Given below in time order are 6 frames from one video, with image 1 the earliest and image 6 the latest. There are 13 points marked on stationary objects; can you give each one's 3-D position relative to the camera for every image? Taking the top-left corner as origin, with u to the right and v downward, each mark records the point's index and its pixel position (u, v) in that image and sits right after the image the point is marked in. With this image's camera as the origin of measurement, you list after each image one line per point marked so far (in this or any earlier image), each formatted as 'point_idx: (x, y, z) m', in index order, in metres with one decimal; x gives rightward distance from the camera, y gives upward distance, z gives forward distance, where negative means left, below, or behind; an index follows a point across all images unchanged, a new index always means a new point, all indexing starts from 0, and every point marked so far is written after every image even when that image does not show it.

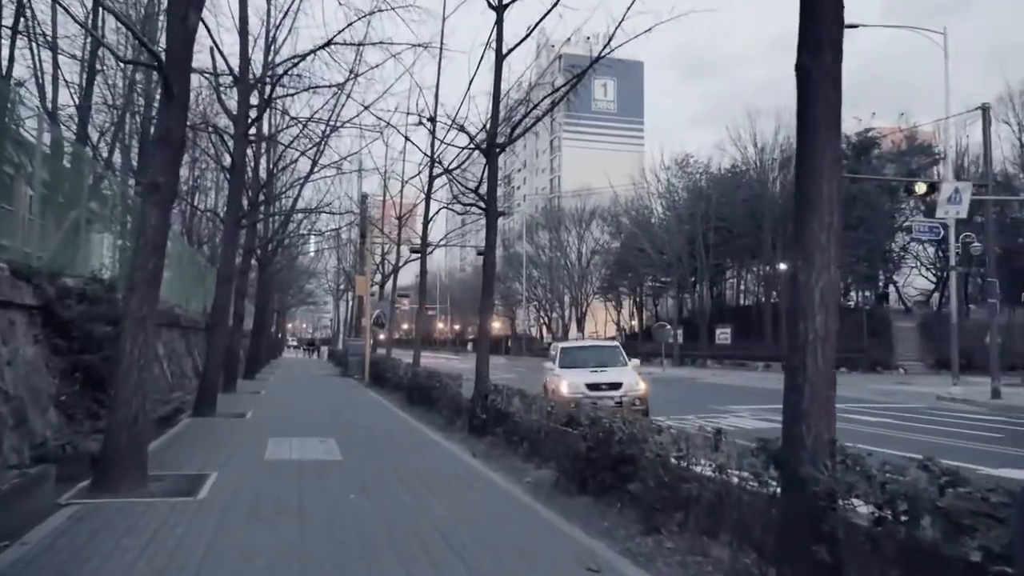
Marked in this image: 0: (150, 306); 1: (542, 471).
0: (-4.3, -0.2, +9.3) m
1: (+0.4, -2.6, +11.0) m
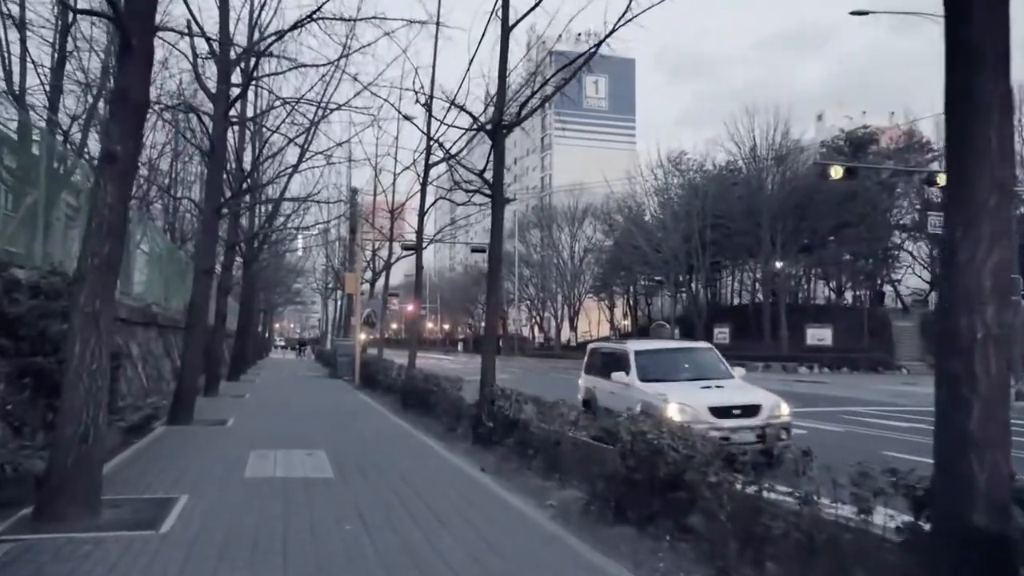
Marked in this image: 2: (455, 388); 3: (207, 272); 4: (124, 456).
0: (-4.1, -0.1, +7.8) m
1: (+0.7, -2.5, +9.6) m
2: (-1.2, -2.2, +17.1) m
3: (-6.3, +0.3, +16.0) m
4: (-5.9, -2.6, +11.7) m
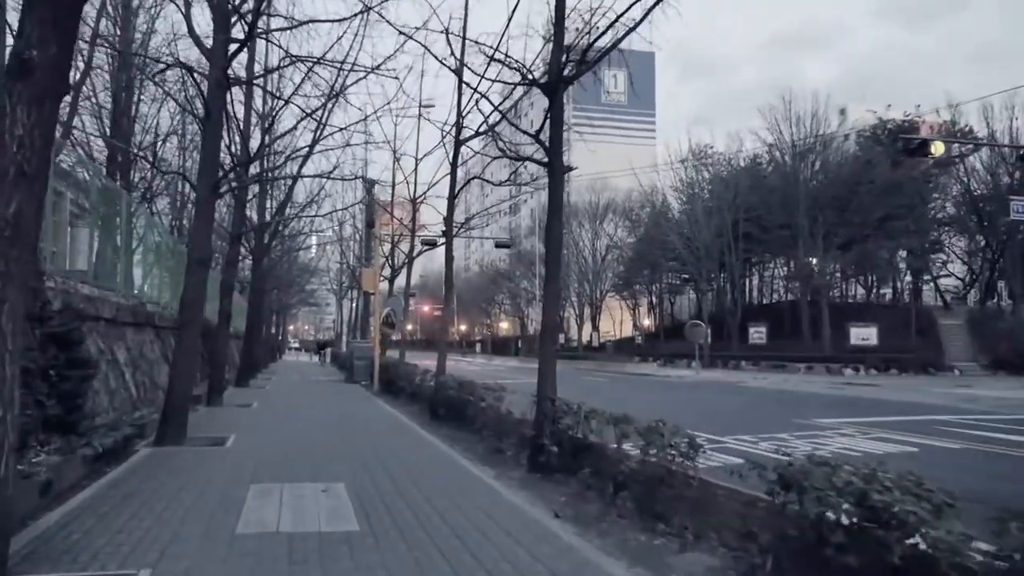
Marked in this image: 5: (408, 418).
0: (-3.3, 0.0, +5.1) m
1: (+1.5, -2.4, +6.8) m
2: (-0.2, -2.1, +14.4) m
3: (-5.4, +0.5, +13.3) m
4: (-5.0, -2.4, +9.0) m
5: (-2.7, -3.4, +20.0) m
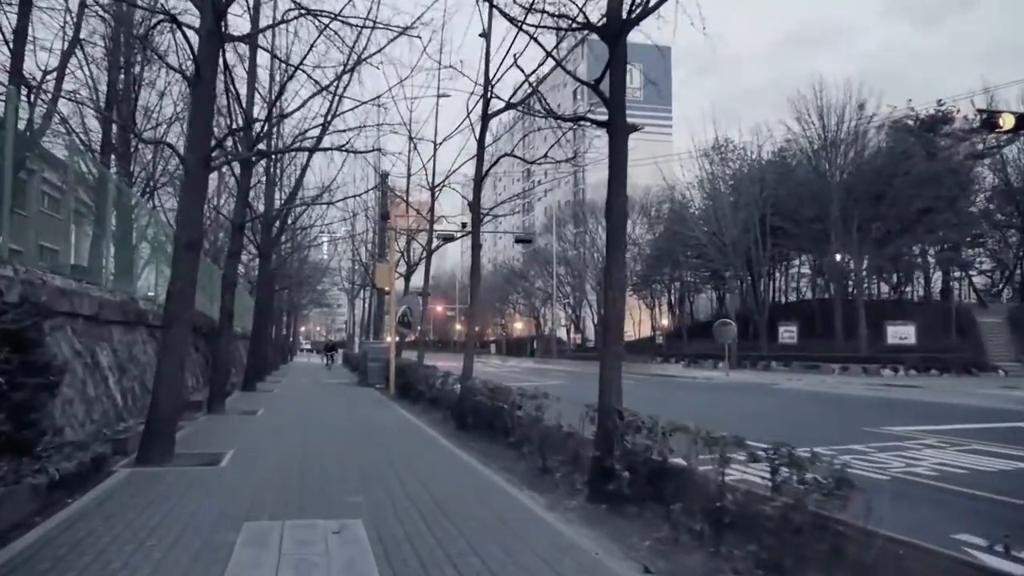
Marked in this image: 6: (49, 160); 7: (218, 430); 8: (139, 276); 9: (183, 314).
0: (-2.7, +0.2, +3.1) m
1: (+2.1, -2.2, +4.7) m
2: (+0.5, -1.9, +12.3) m
3: (-4.7, +0.6, +11.3) m
4: (-4.4, -2.3, +7.0) m
5: (-1.9, -3.2, +17.9) m
6: (-7.3, +2.0, +12.1) m
7: (-6.3, -3.0, +16.6) m
8: (-9.0, +0.3, +18.5) m
9: (-4.8, -0.4, +11.2) m
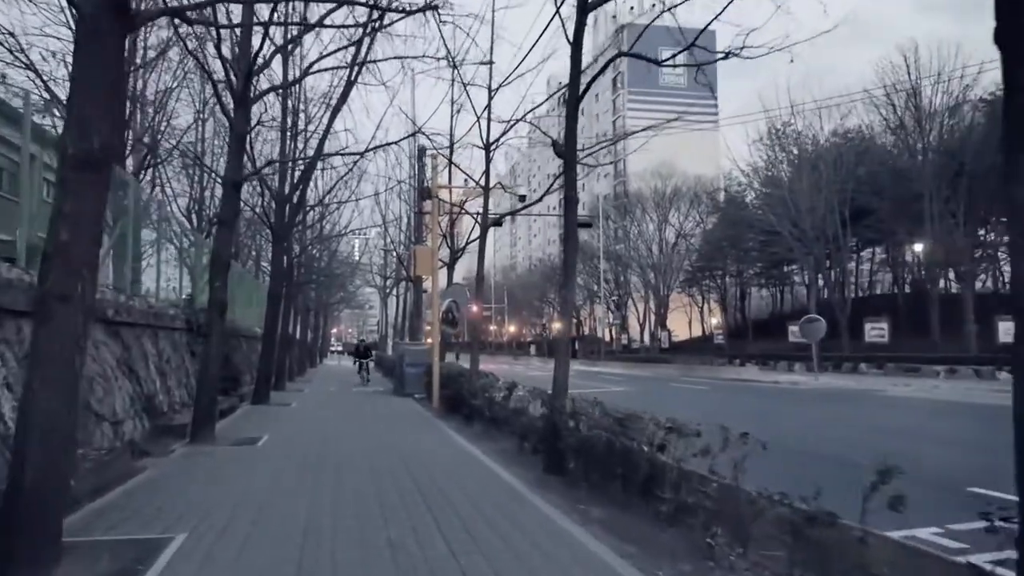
0: (-1.6, +0.6, -2.2) m
1: (+3.3, -1.8, -0.8) m
2: (+1.9, -1.5, +6.9) m
3: (-3.3, +1.0, +6.1) m
4: (-3.1, -1.9, +1.8) m
5: (-0.2, -2.9, +12.6) m
6: (-5.9, +2.3, +7.0) m
7: (-4.6, -2.7, +11.4) m
8: (-7.3, +0.6, +13.5) m
9: (-3.4, 0.0, +6.0) m
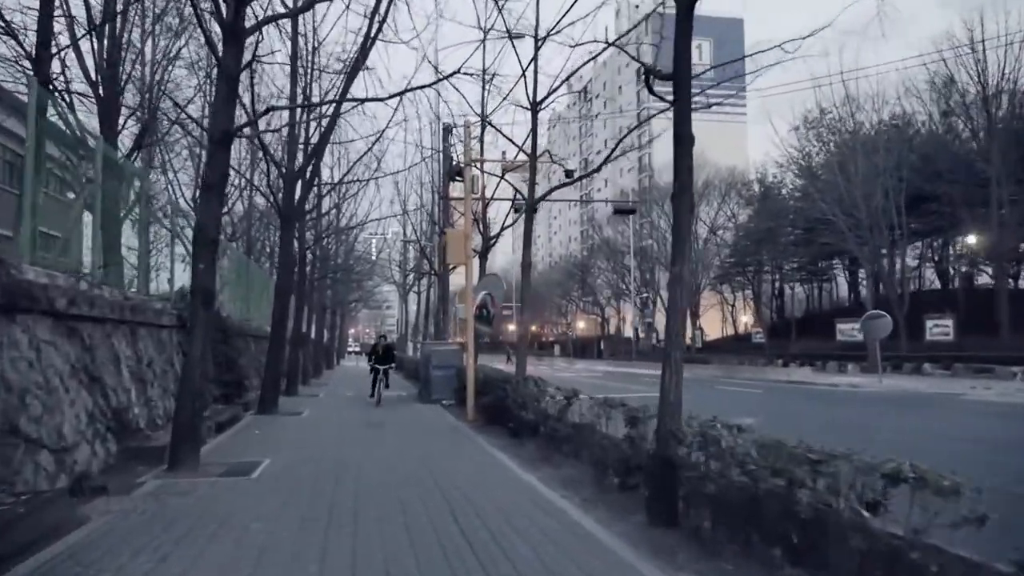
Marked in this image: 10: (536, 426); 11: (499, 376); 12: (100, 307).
0: (-1.0, +0.8, -5.4) m
1: (+3.9, -1.5, -4.0) m
2: (+2.8, -1.3, +3.7) m
3: (-2.5, +1.2, +3.0) m
4: (-2.4, -1.7, -1.3) m
5: (+0.7, -2.6, +9.4) m
6: (-5.1, +2.6, +4.0) m
7: (-3.7, -2.5, +8.4) m
8: (-6.3, +0.8, +10.5) m
9: (-2.6, +0.2, +2.9) m
10: (+0.3, -2.4, +13.7) m
11: (-0.4, -2.0, +18.1) m
12: (-5.9, -0.3, +10.9) m
